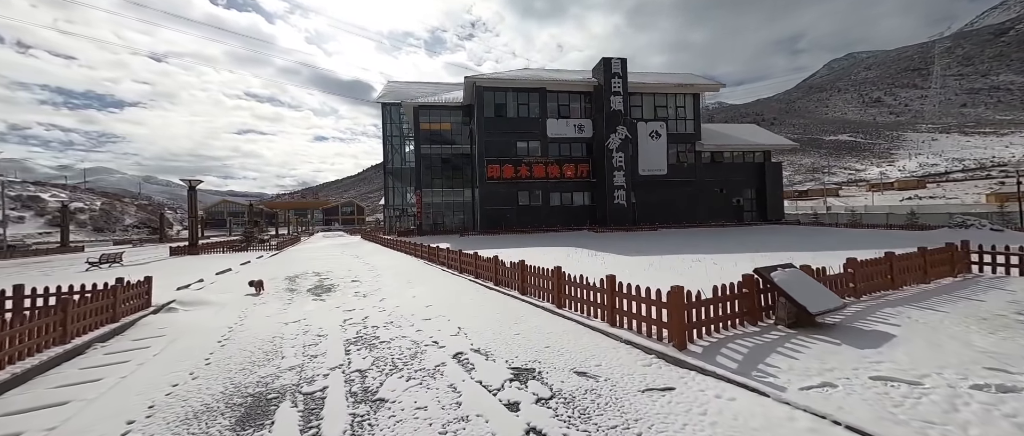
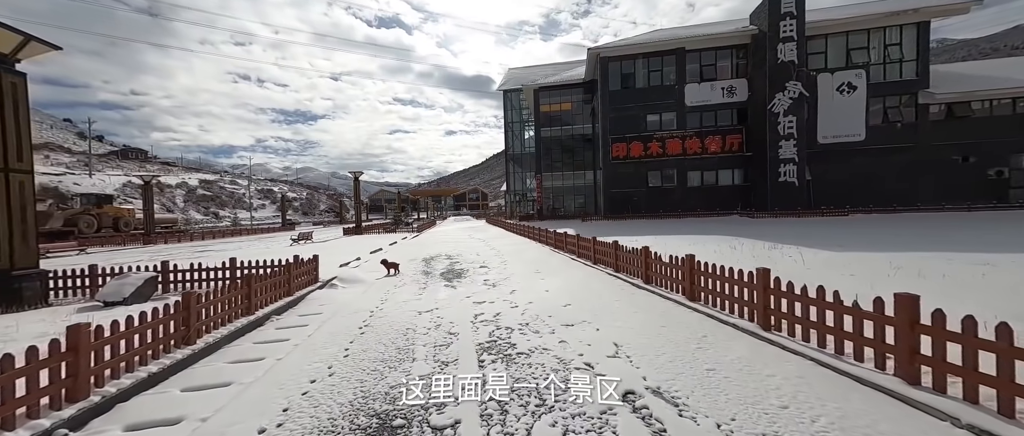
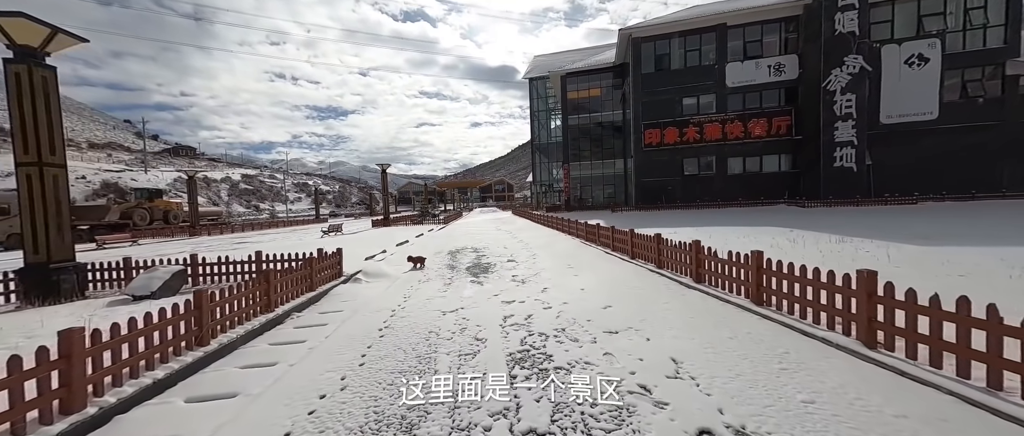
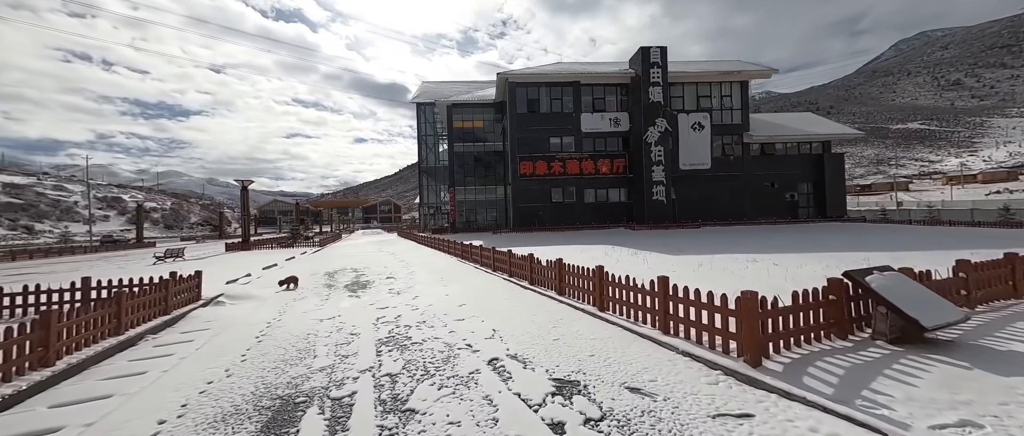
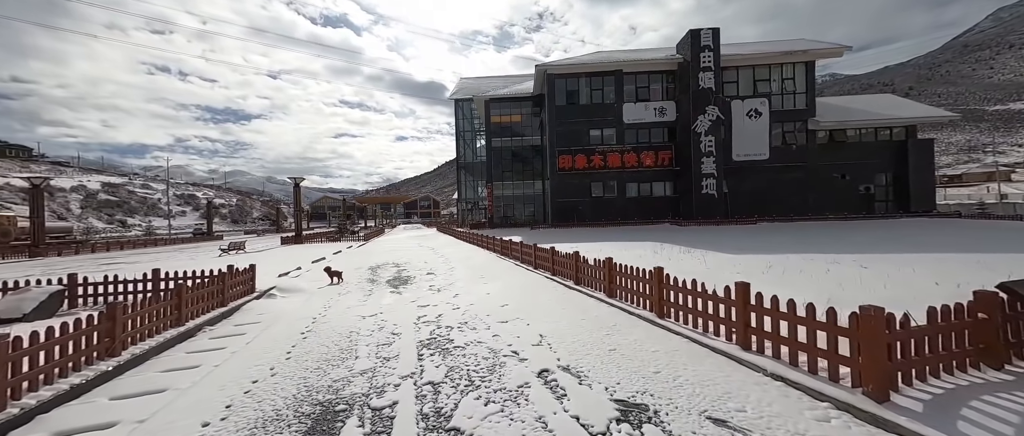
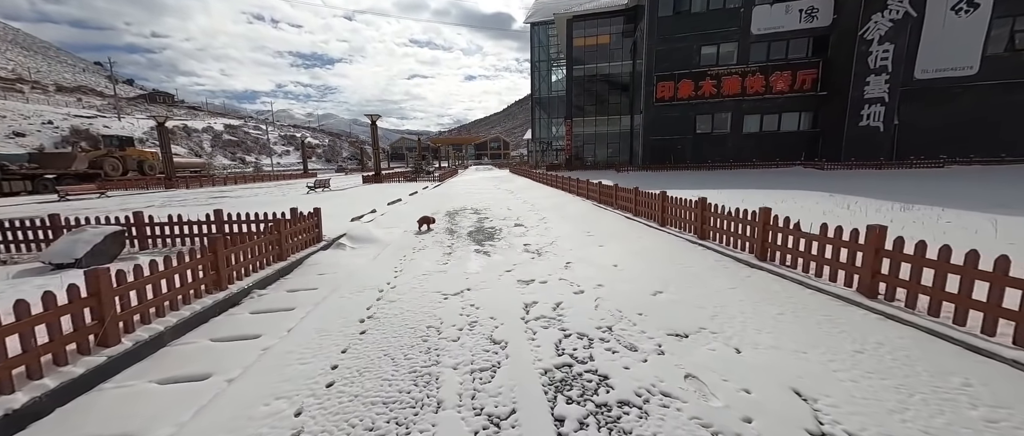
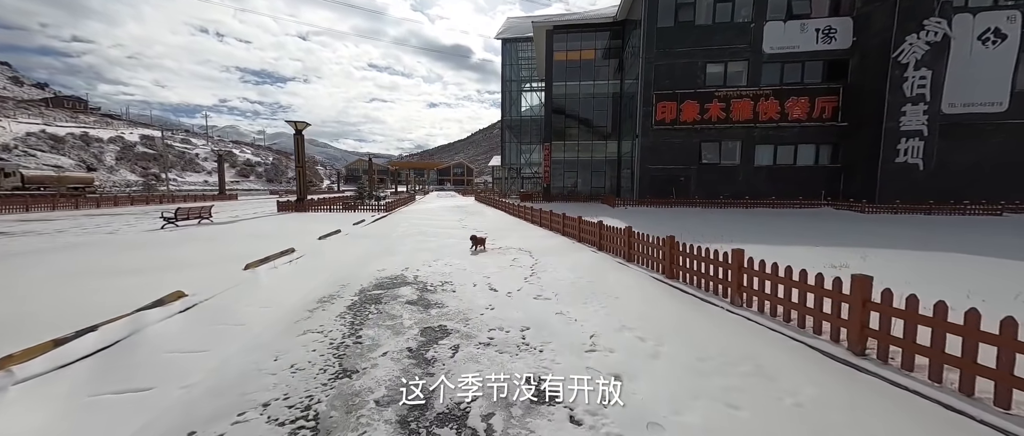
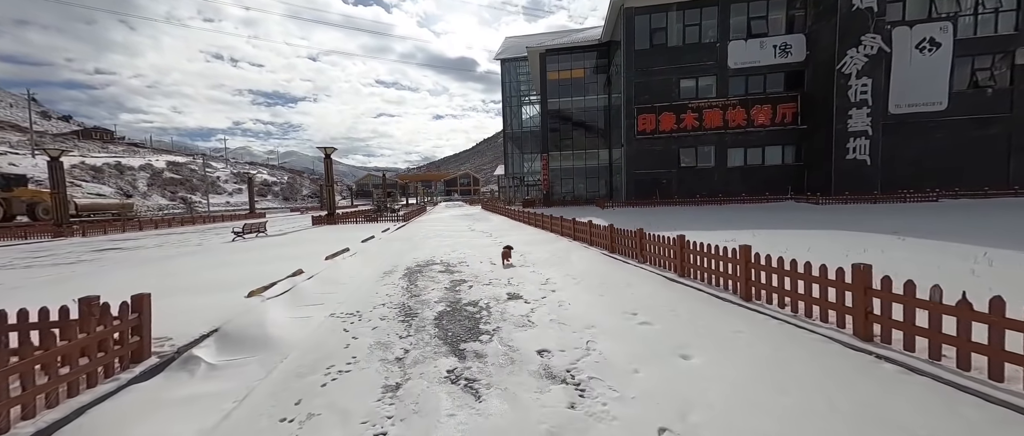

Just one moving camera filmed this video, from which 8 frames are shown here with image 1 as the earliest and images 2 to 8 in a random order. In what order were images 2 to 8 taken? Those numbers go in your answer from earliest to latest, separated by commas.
4, 5, 2, 3, 6, 8, 7
